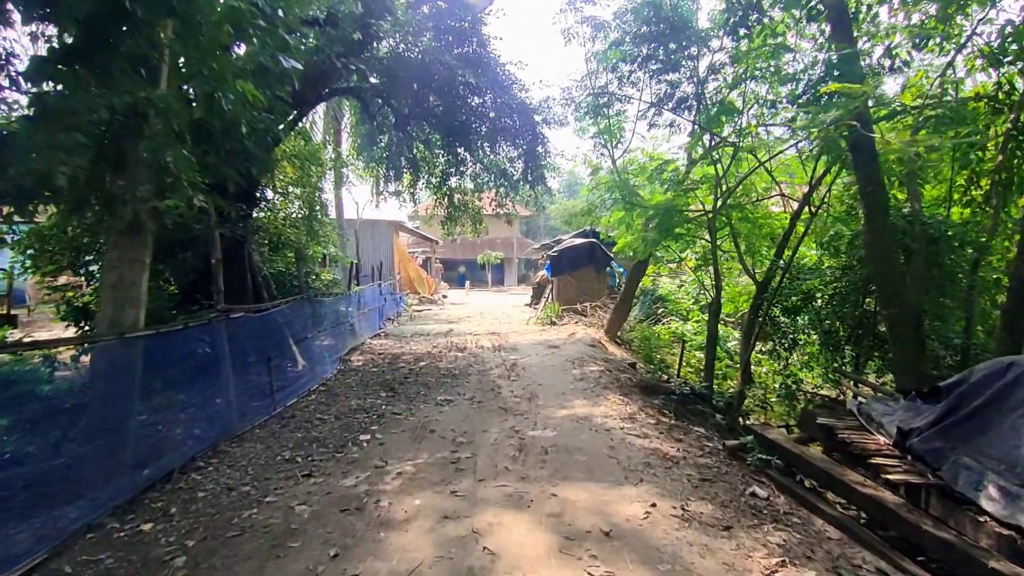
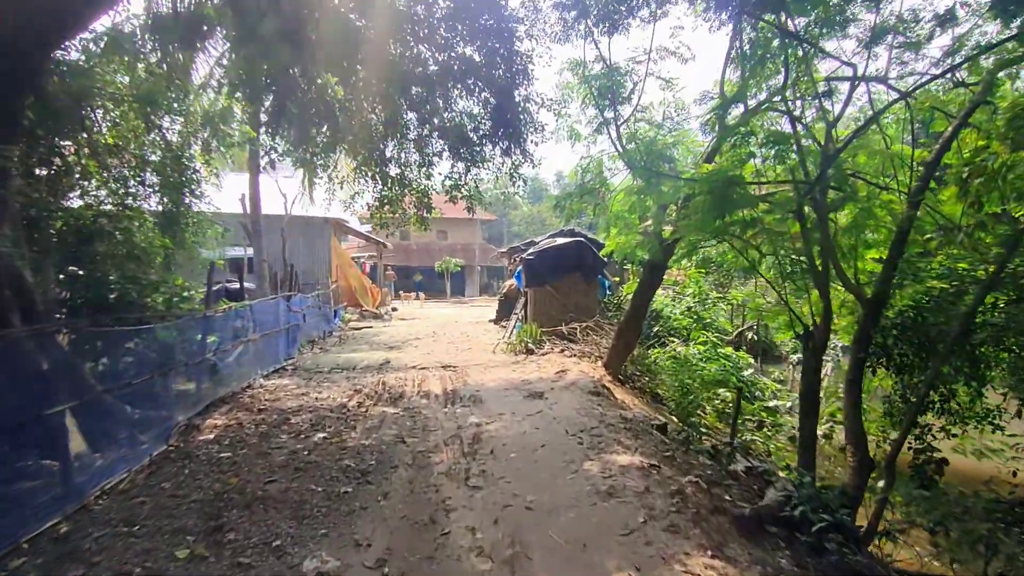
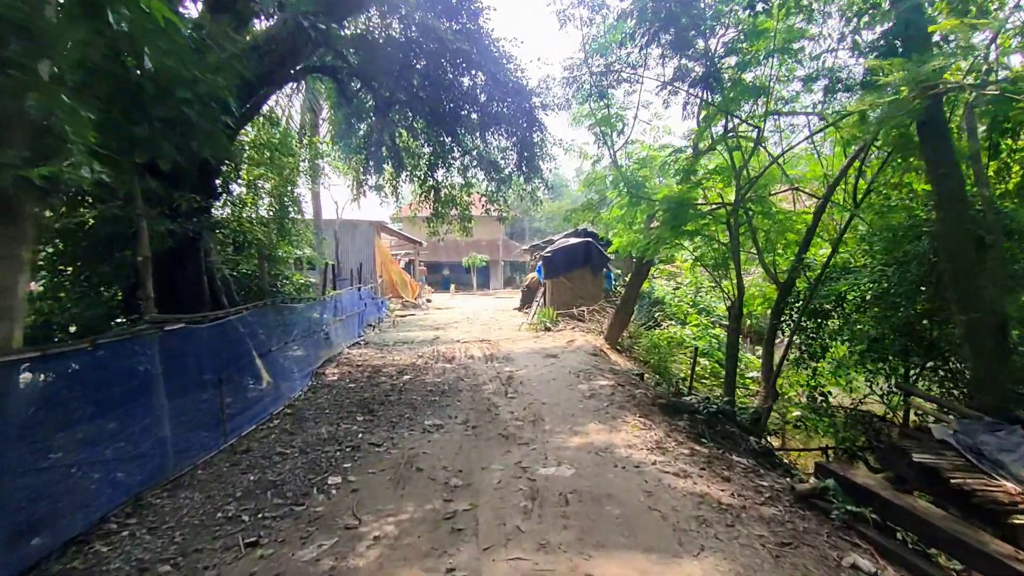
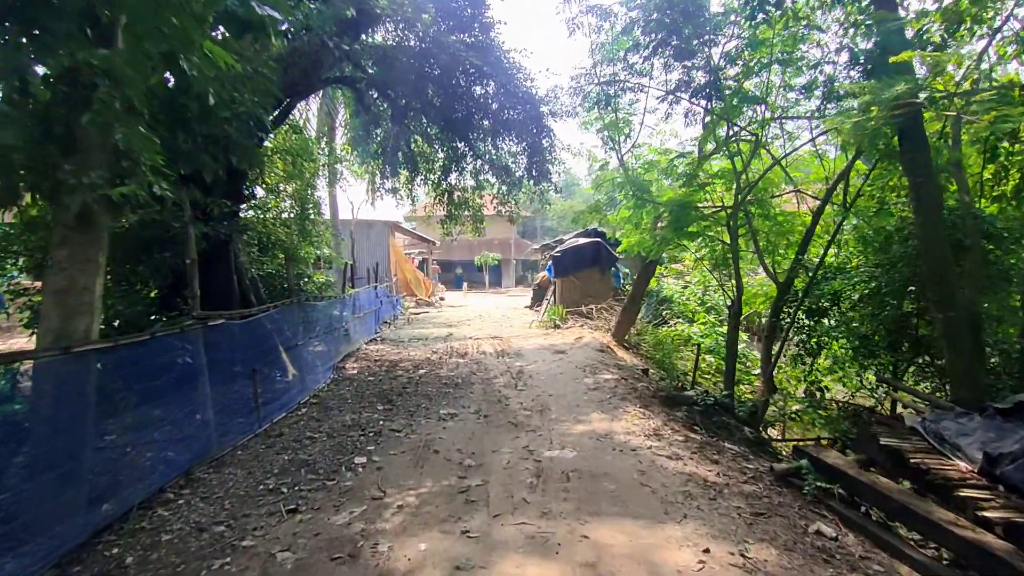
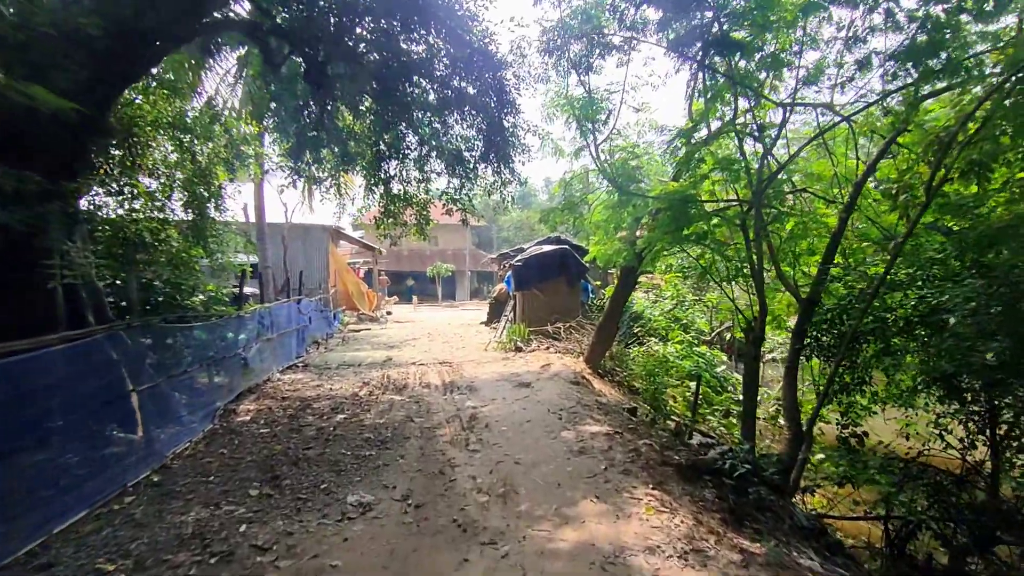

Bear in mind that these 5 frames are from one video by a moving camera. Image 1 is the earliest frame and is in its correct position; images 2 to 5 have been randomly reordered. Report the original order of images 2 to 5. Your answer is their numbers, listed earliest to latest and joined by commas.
4, 3, 5, 2
